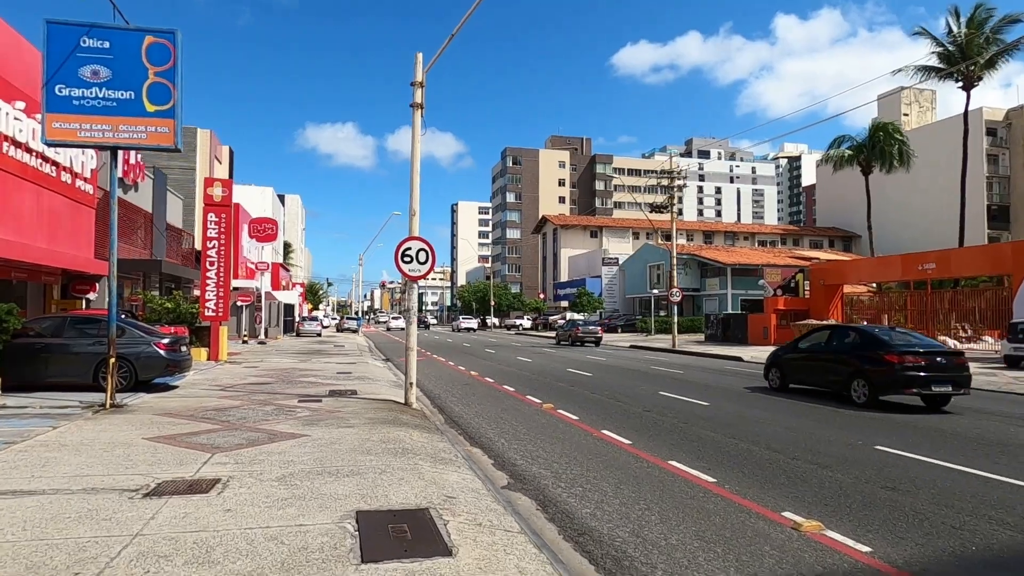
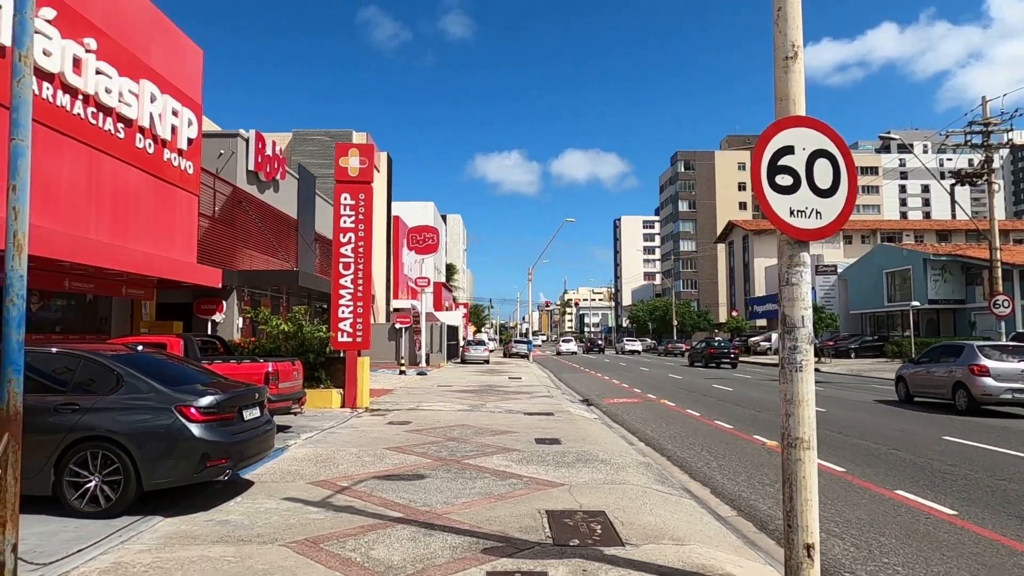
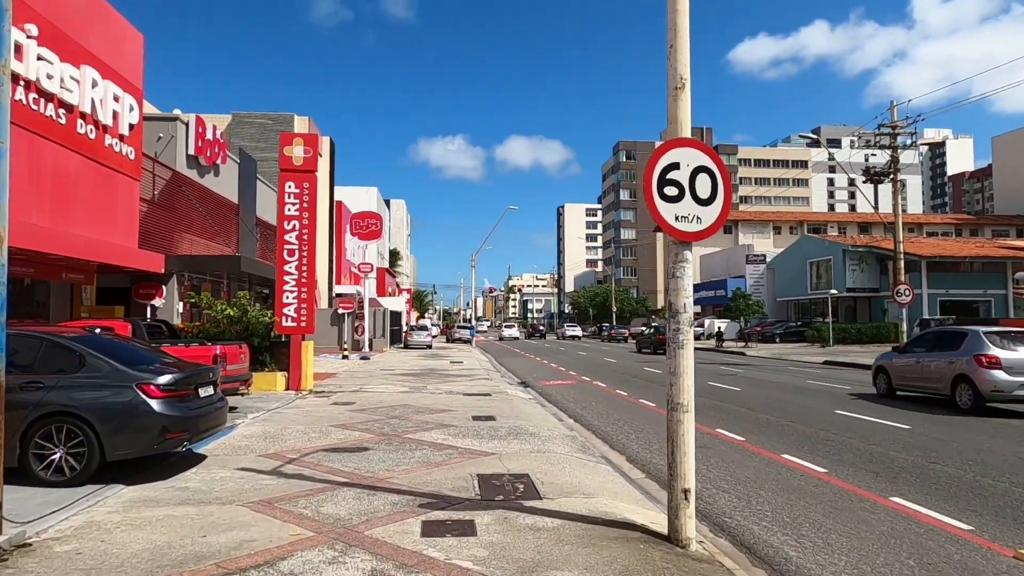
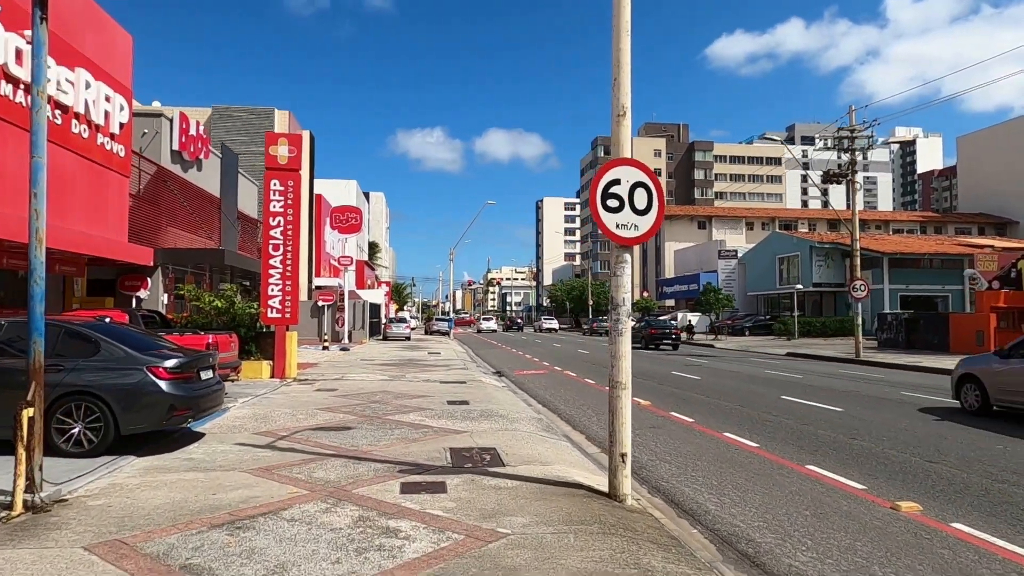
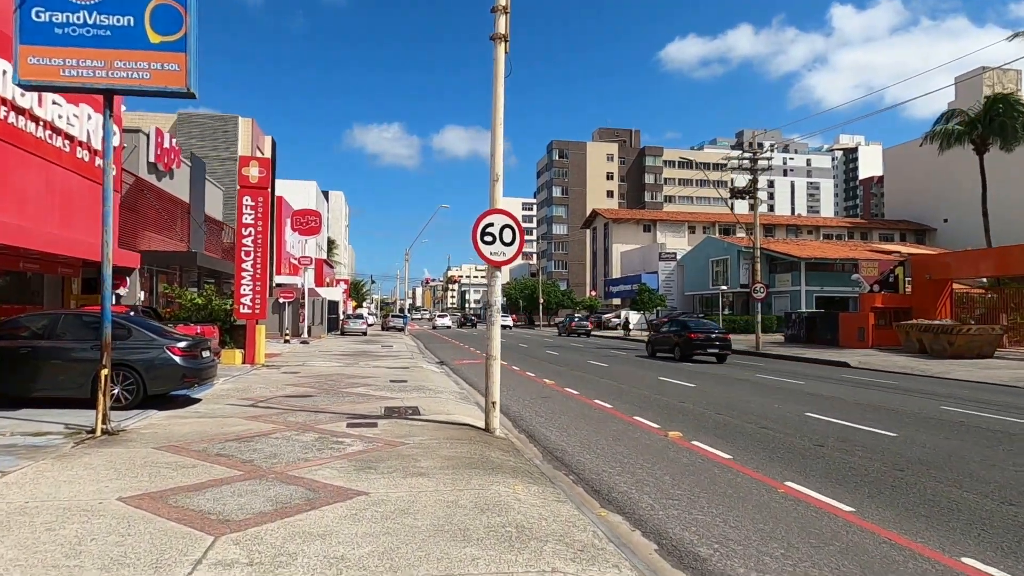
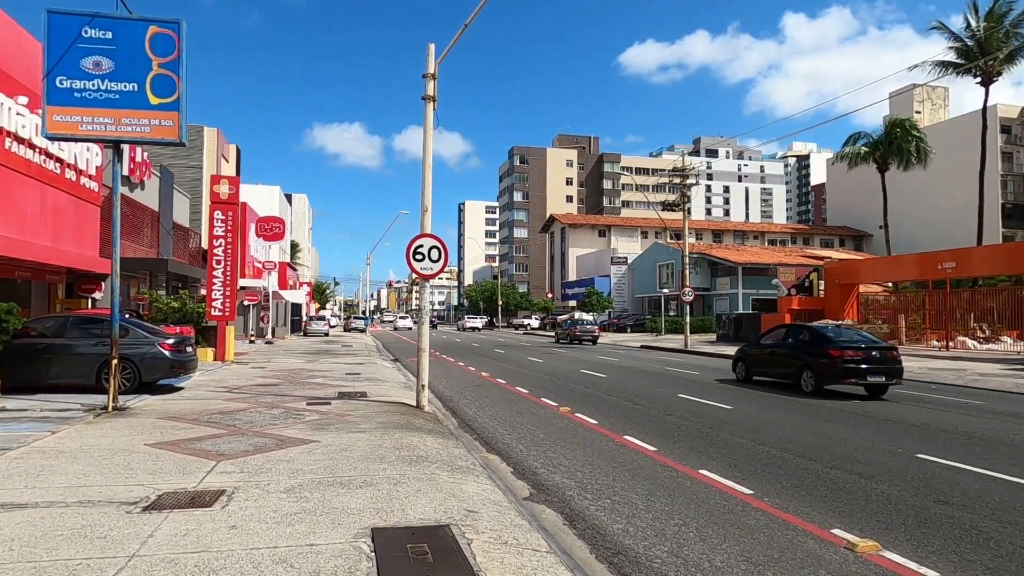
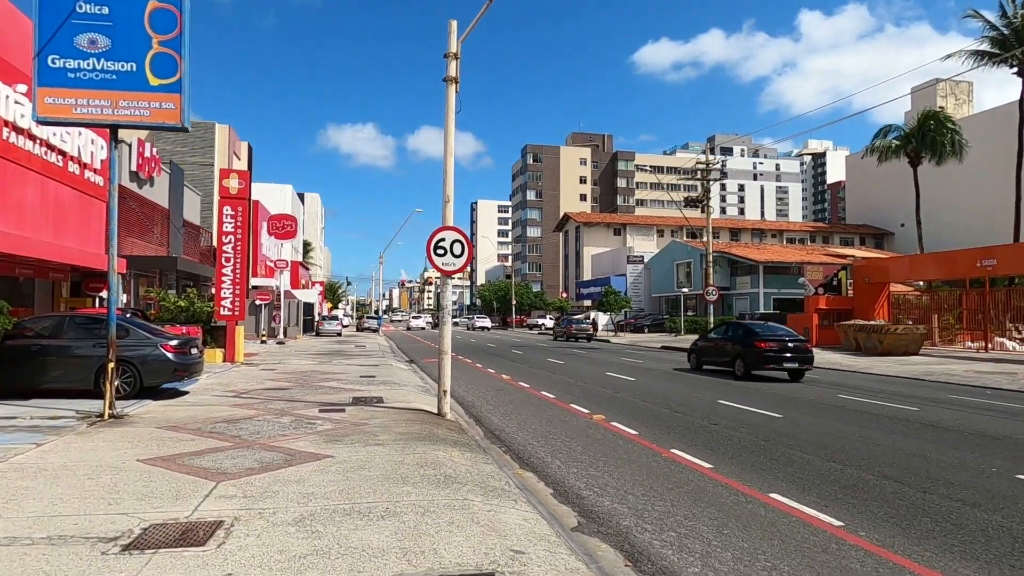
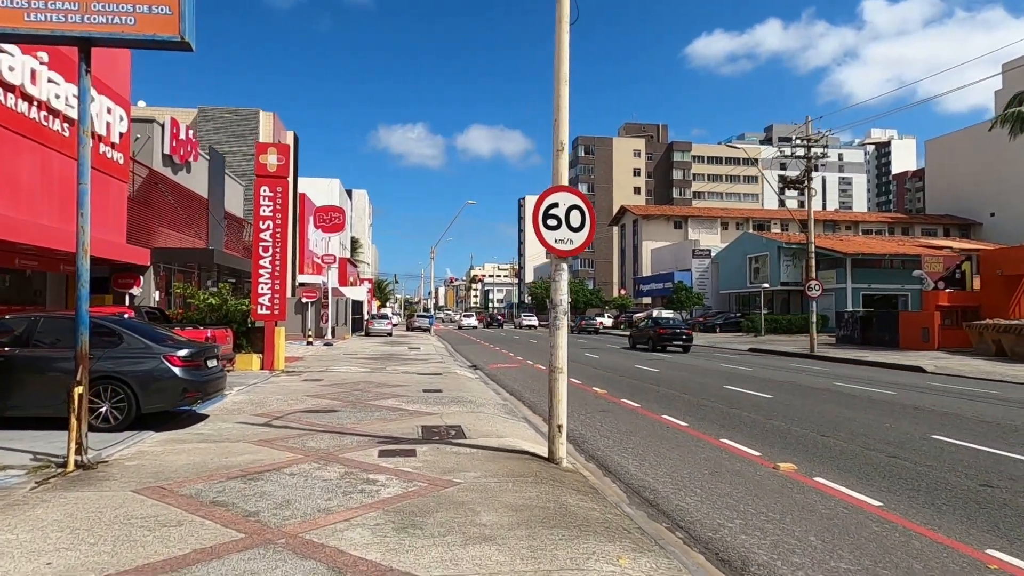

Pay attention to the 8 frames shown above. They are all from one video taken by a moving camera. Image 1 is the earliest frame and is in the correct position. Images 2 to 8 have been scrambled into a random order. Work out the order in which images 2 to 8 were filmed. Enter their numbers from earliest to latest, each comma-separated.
6, 7, 5, 8, 4, 3, 2
